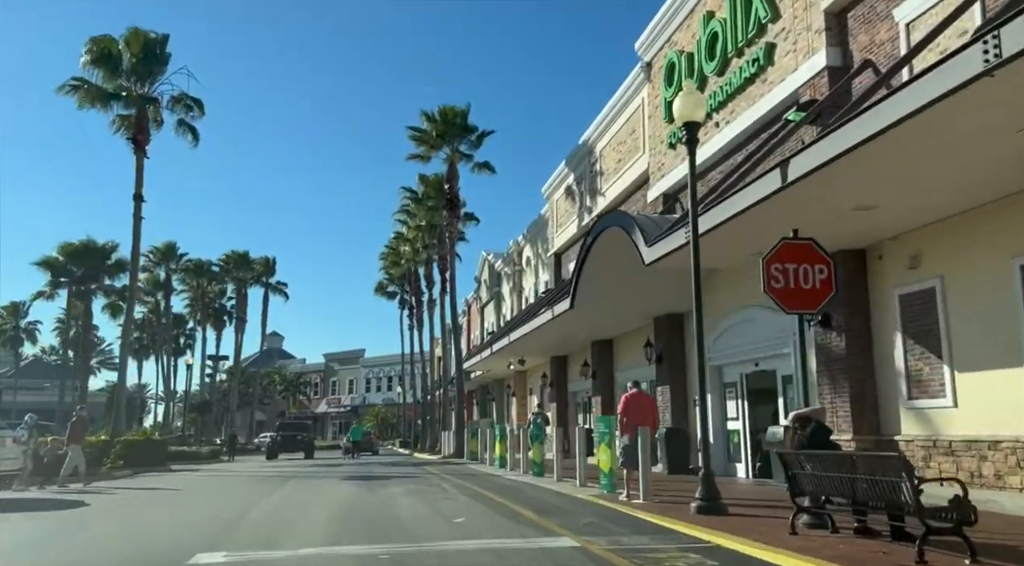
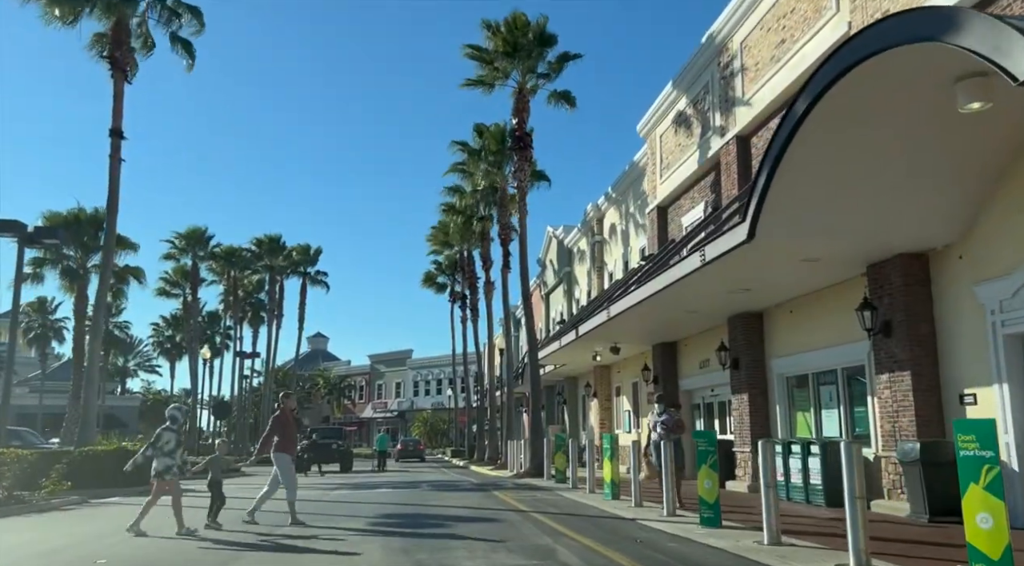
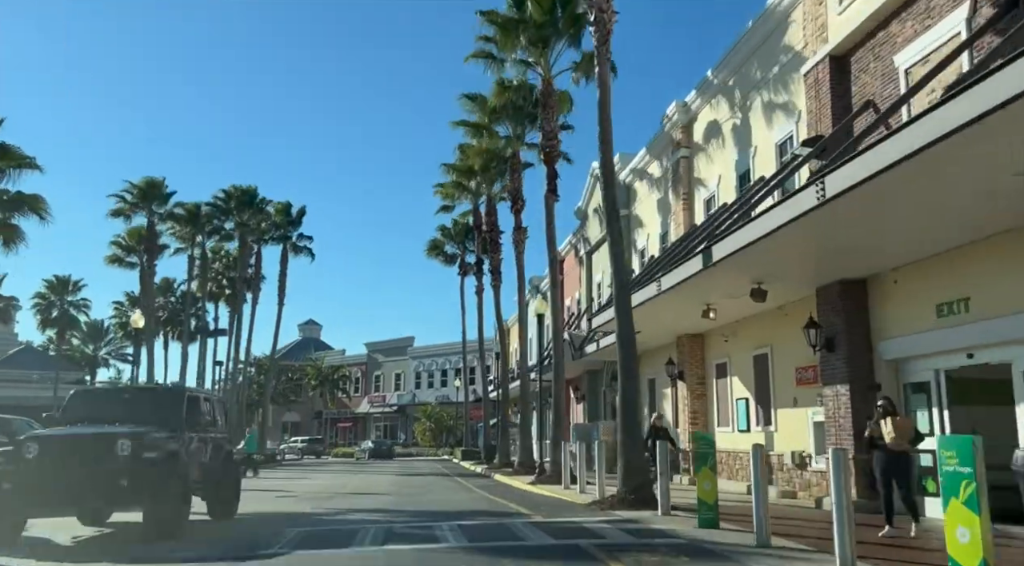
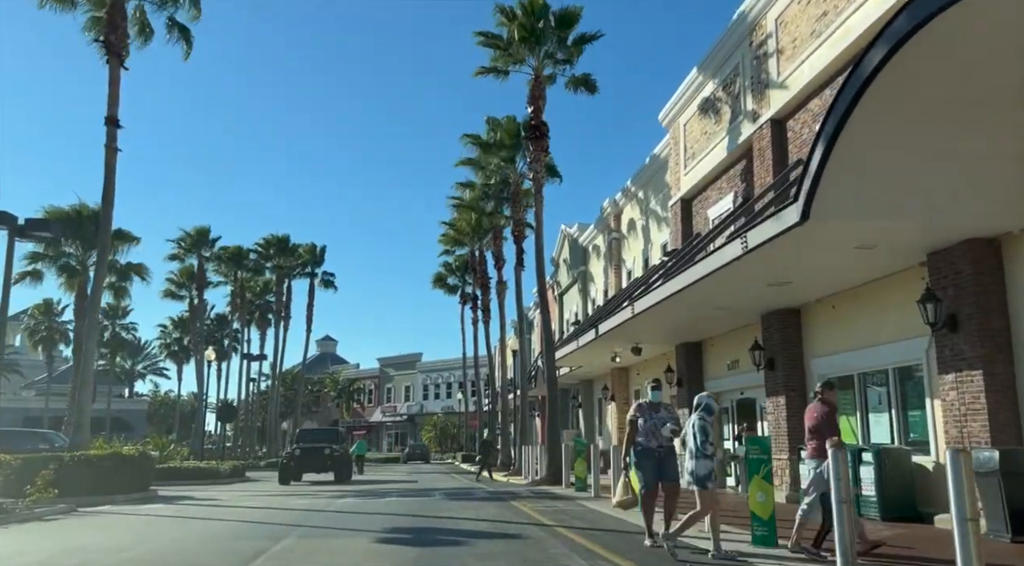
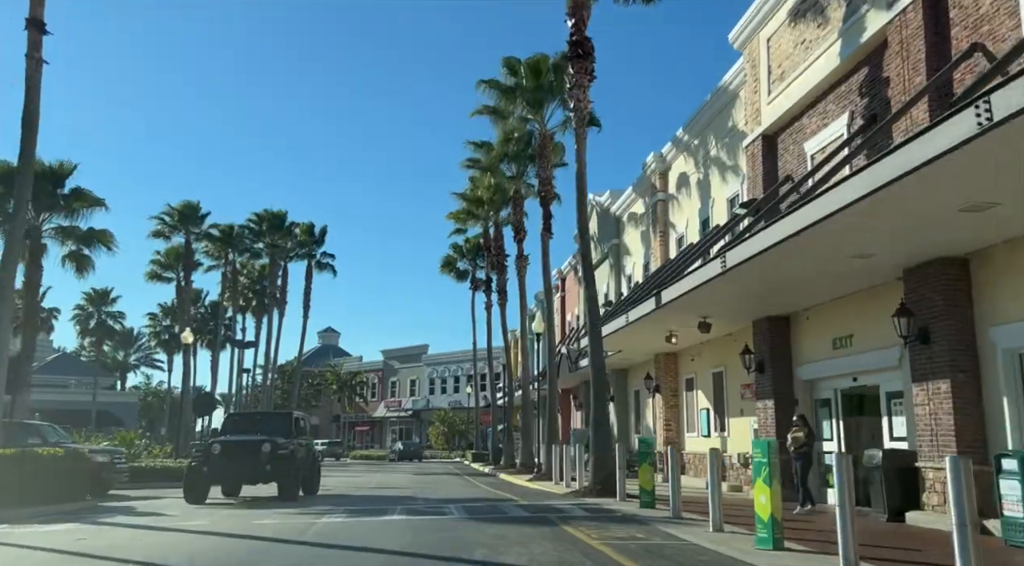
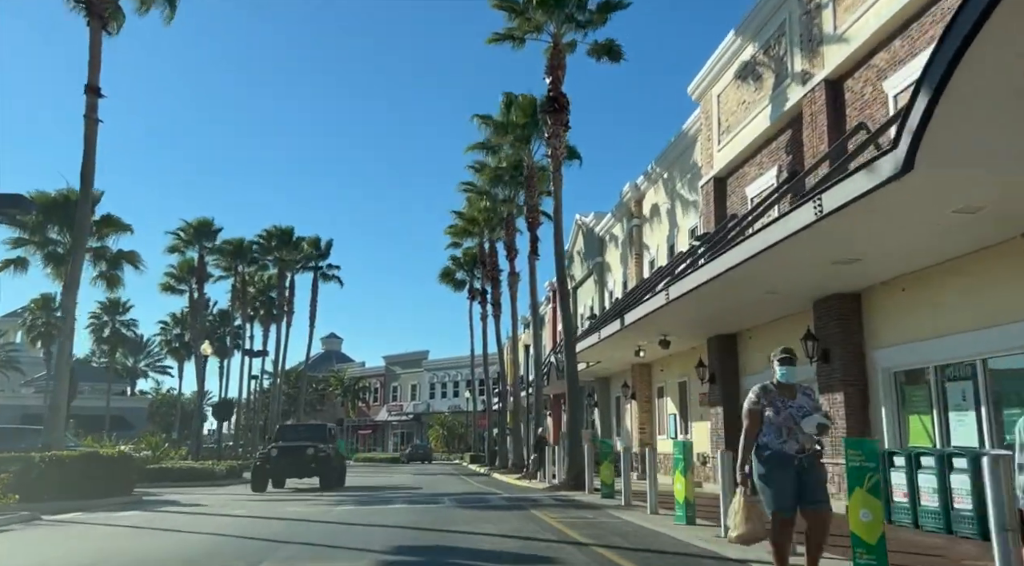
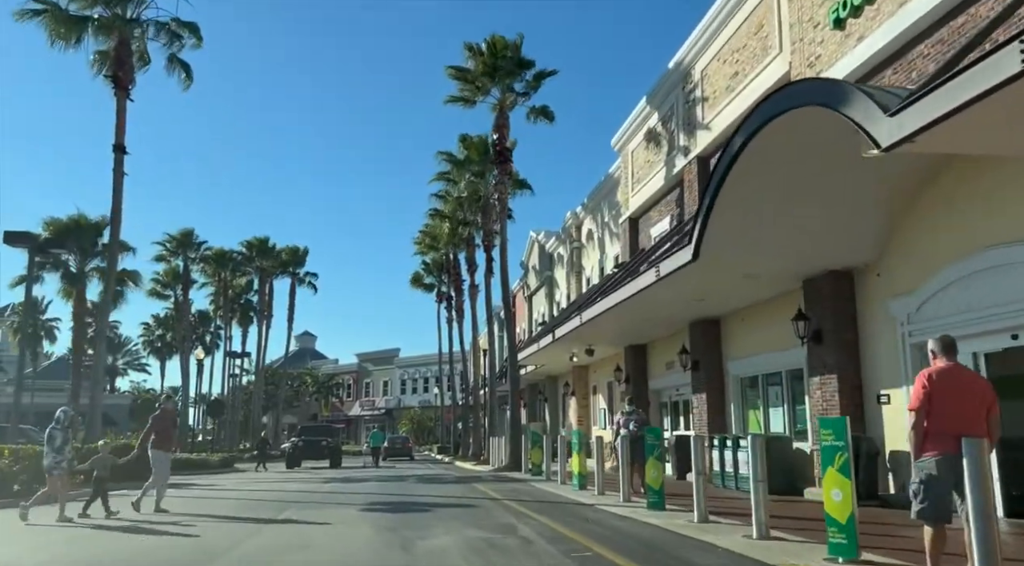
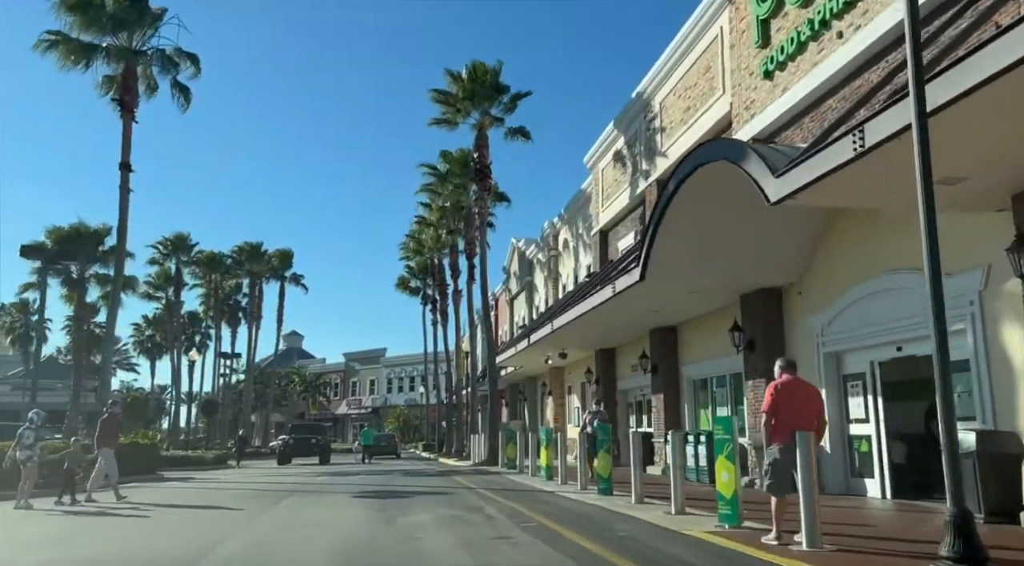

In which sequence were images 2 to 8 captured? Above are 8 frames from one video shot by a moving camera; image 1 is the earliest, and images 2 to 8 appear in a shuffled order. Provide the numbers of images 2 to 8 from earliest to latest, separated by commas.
8, 7, 2, 4, 6, 5, 3
